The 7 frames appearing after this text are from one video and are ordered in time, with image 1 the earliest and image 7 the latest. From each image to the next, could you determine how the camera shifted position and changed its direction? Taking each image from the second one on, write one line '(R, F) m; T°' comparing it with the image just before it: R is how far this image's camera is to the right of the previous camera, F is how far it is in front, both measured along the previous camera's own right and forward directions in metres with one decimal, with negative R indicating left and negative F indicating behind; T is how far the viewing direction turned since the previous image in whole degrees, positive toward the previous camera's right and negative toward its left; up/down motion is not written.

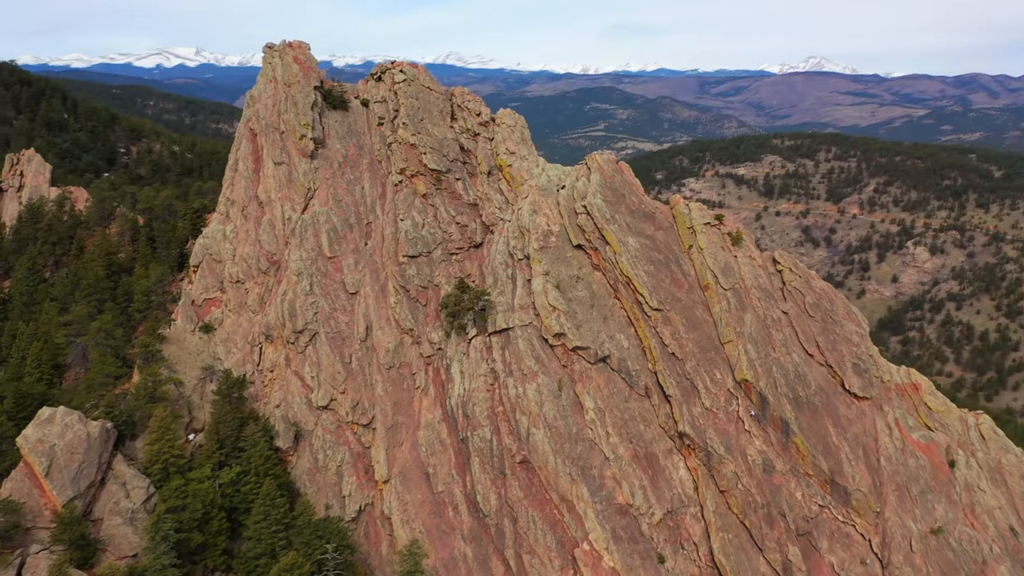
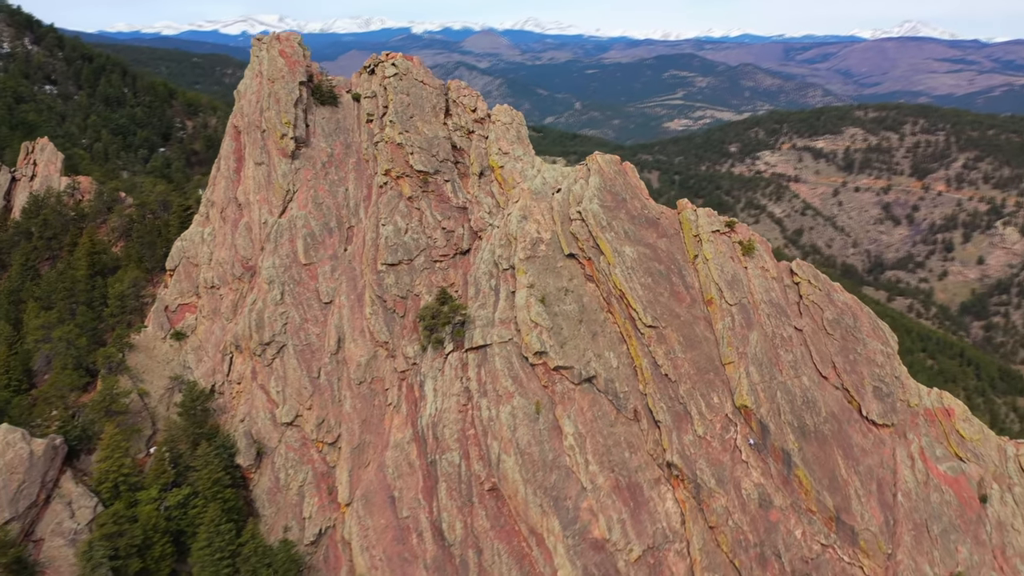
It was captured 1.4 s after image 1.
(+4.6, +2.9) m; -5°
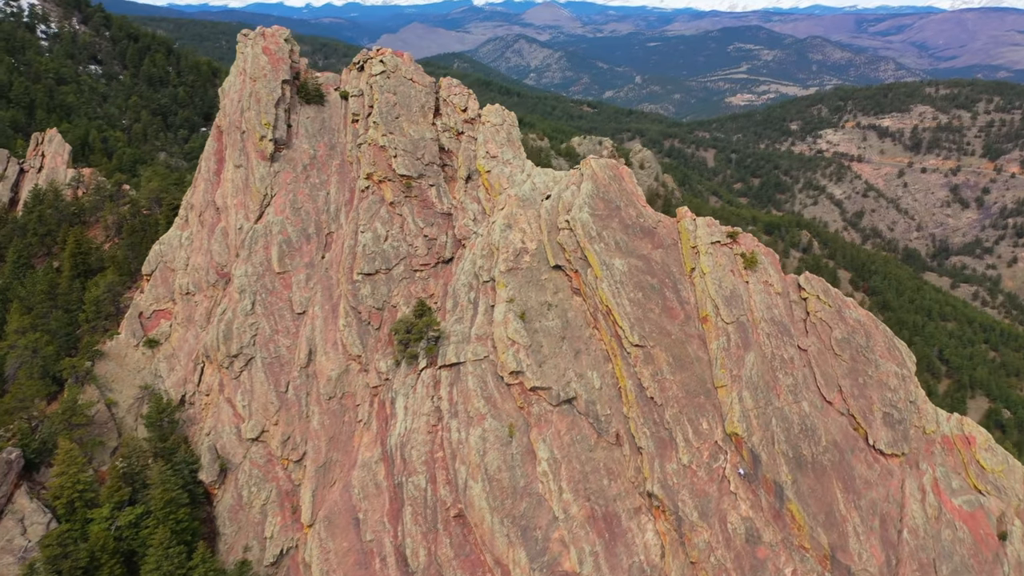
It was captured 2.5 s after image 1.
(+3.8, +2.3) m; -4°
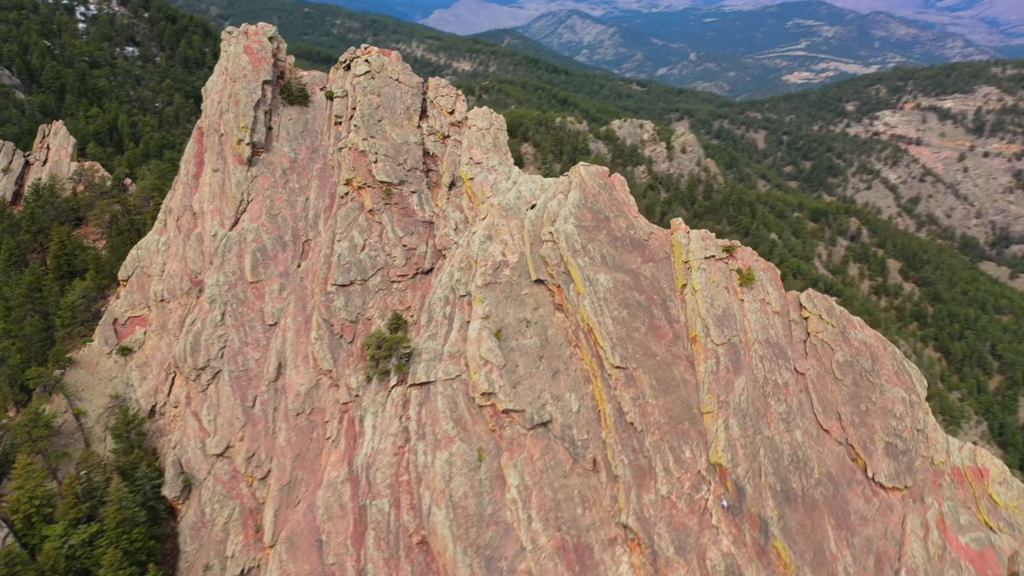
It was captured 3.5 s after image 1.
(+3.4, +1.9) m; -3°
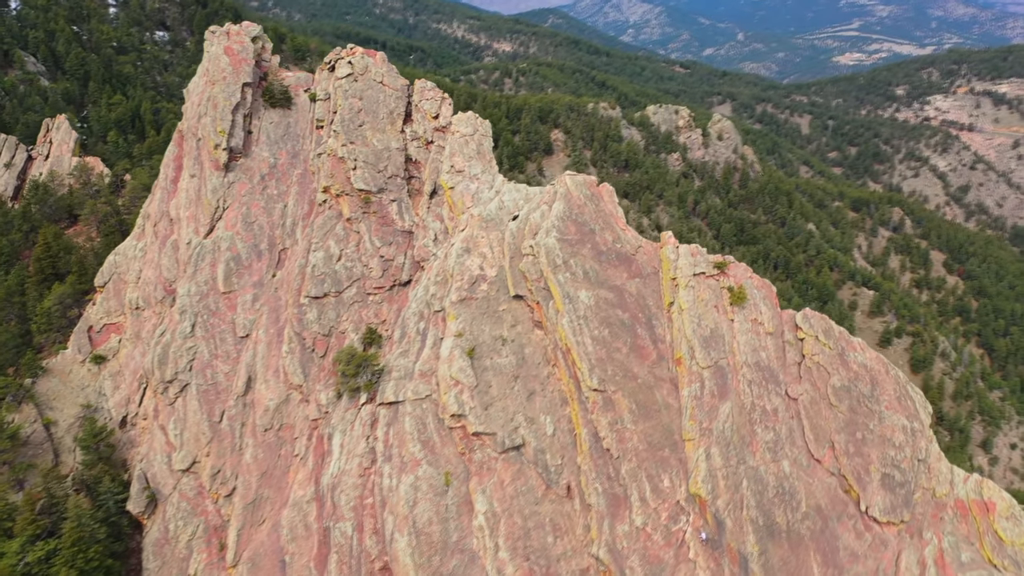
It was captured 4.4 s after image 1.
(+2.9, +1.7) m; -3°
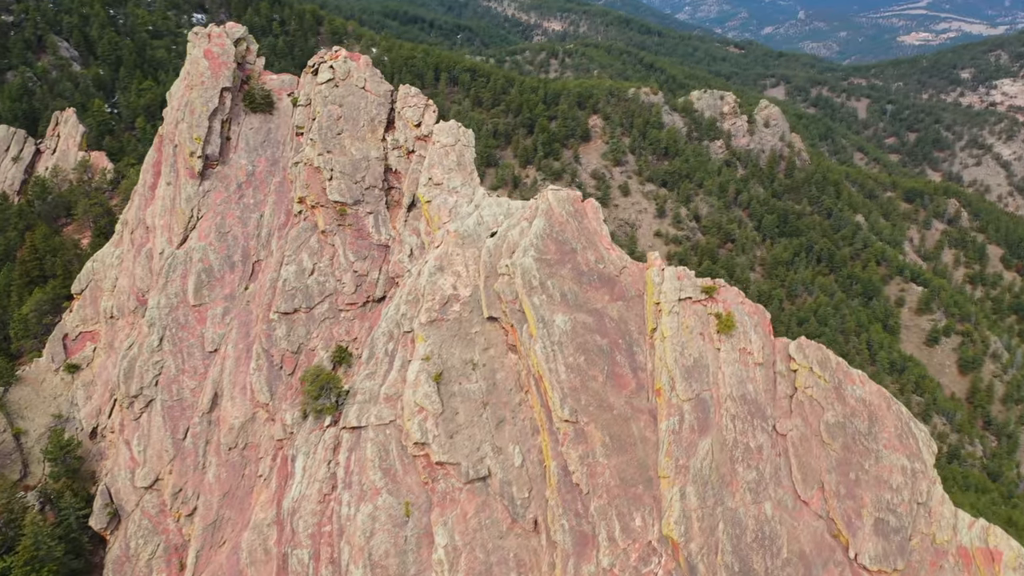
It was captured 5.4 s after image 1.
(+3.3, +1.9) m; -3°
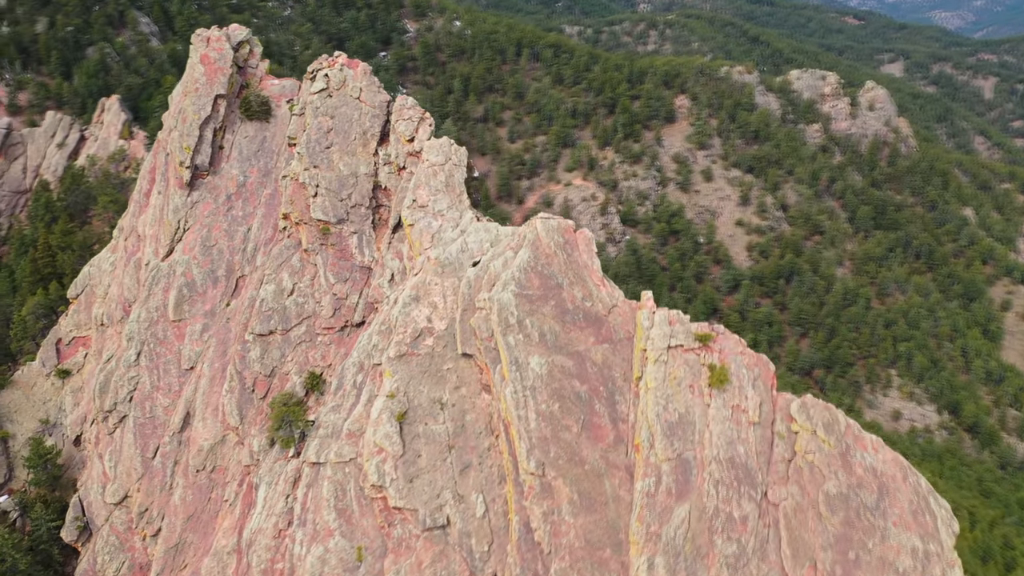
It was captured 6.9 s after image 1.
(+4.9, +2.8) m; -7°
